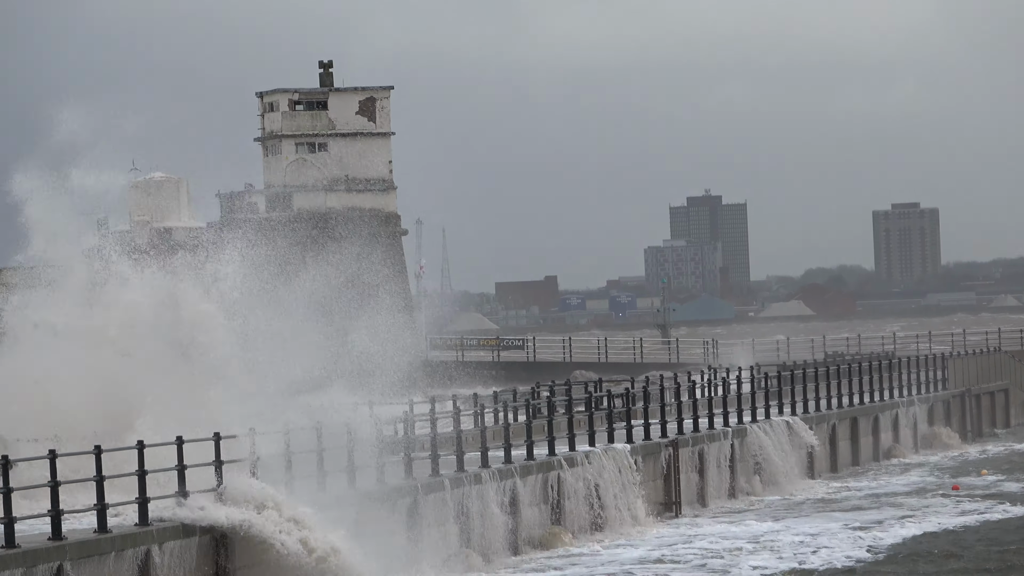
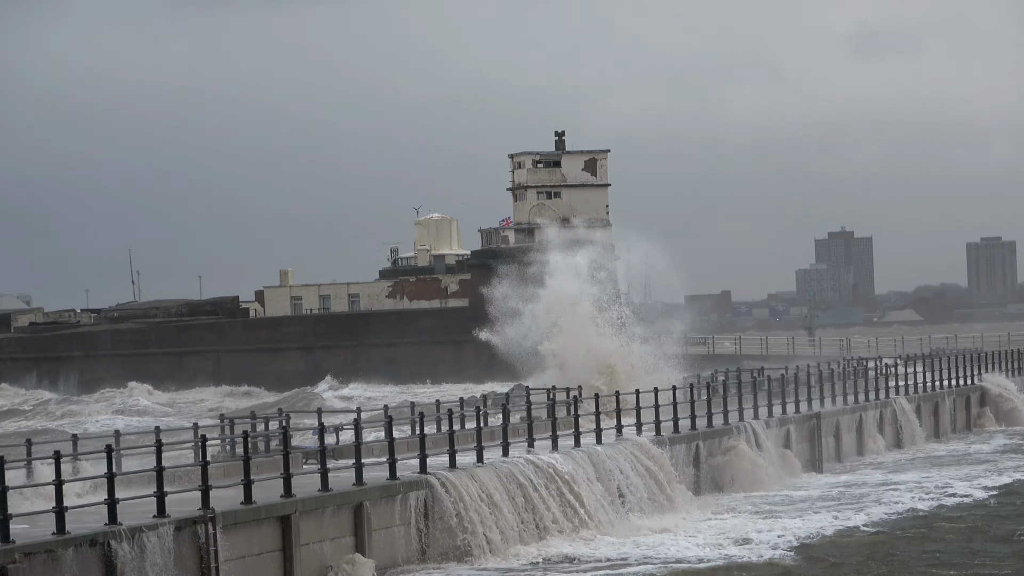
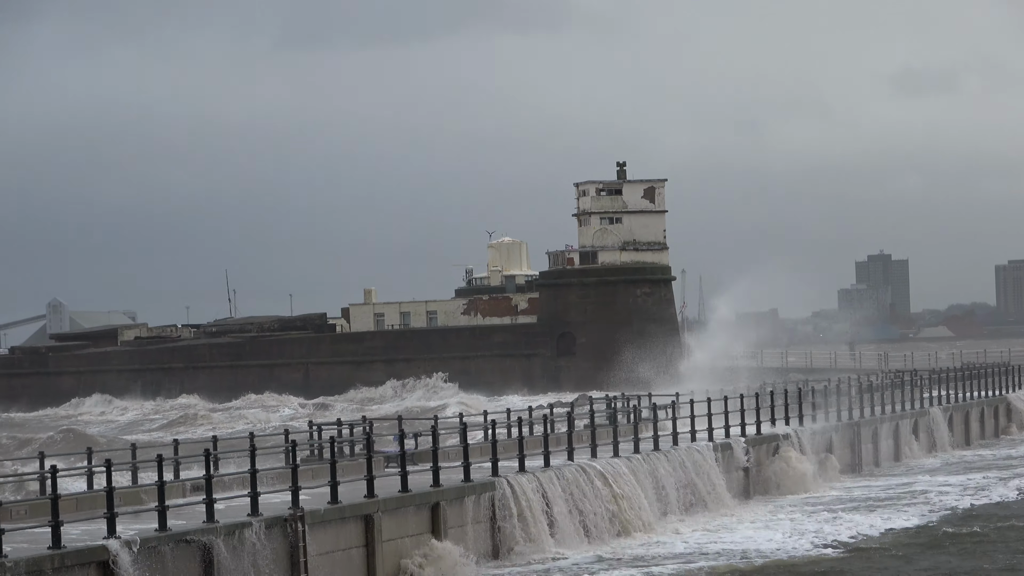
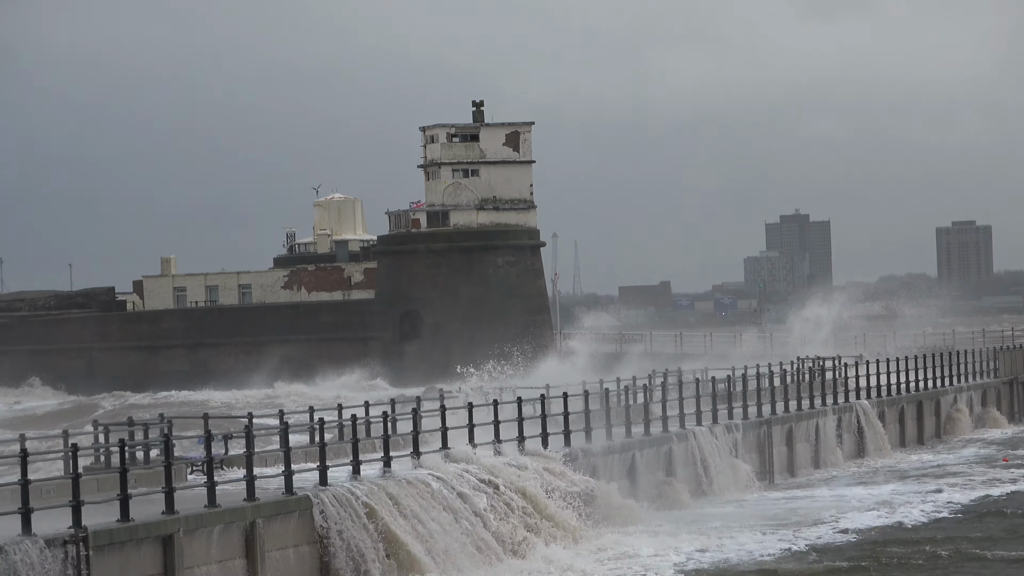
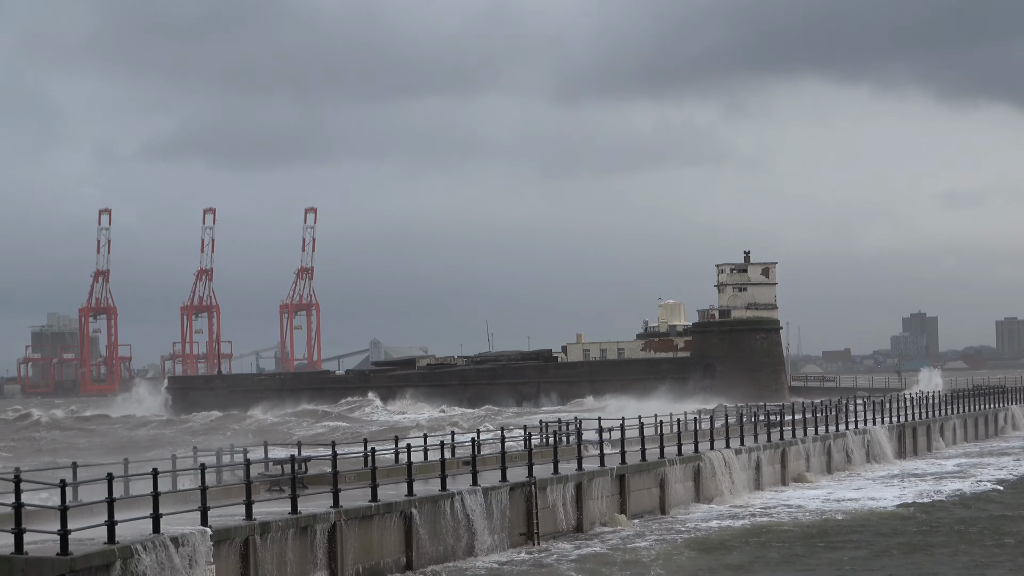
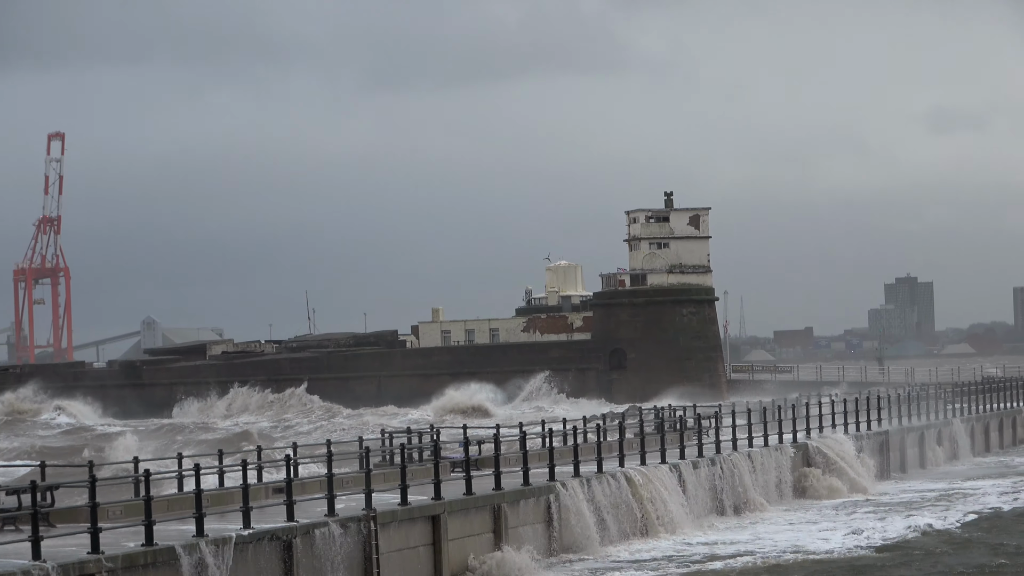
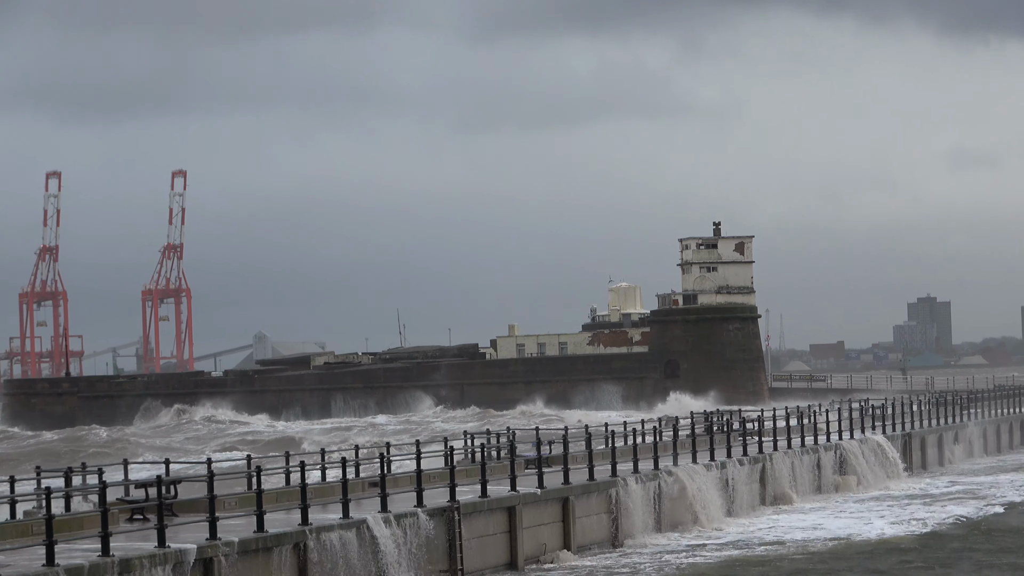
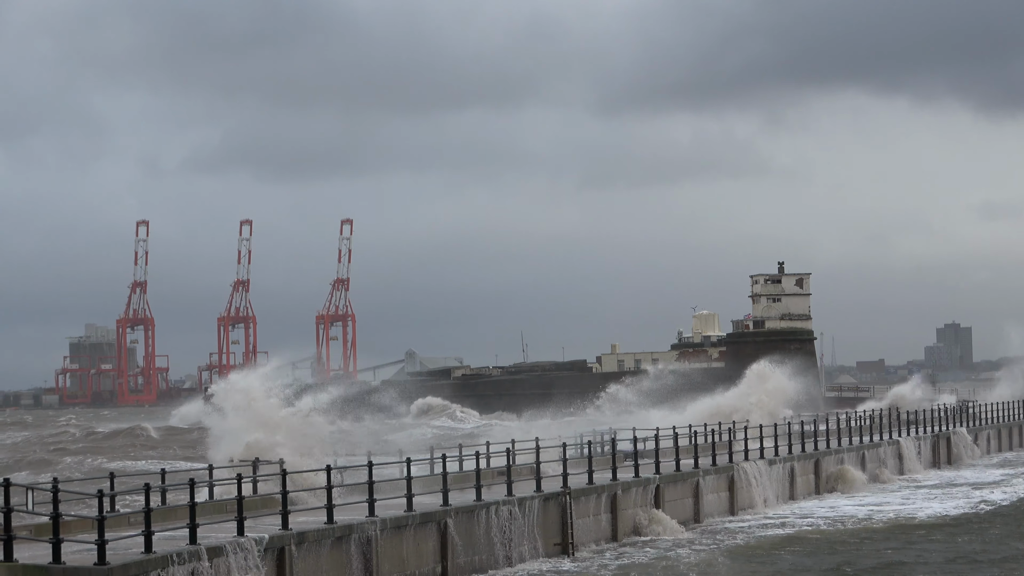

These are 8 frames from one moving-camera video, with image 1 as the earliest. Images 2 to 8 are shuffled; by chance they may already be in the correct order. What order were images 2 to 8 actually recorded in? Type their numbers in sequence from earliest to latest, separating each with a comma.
4, 2, 3, 6, 7, 5, 8
